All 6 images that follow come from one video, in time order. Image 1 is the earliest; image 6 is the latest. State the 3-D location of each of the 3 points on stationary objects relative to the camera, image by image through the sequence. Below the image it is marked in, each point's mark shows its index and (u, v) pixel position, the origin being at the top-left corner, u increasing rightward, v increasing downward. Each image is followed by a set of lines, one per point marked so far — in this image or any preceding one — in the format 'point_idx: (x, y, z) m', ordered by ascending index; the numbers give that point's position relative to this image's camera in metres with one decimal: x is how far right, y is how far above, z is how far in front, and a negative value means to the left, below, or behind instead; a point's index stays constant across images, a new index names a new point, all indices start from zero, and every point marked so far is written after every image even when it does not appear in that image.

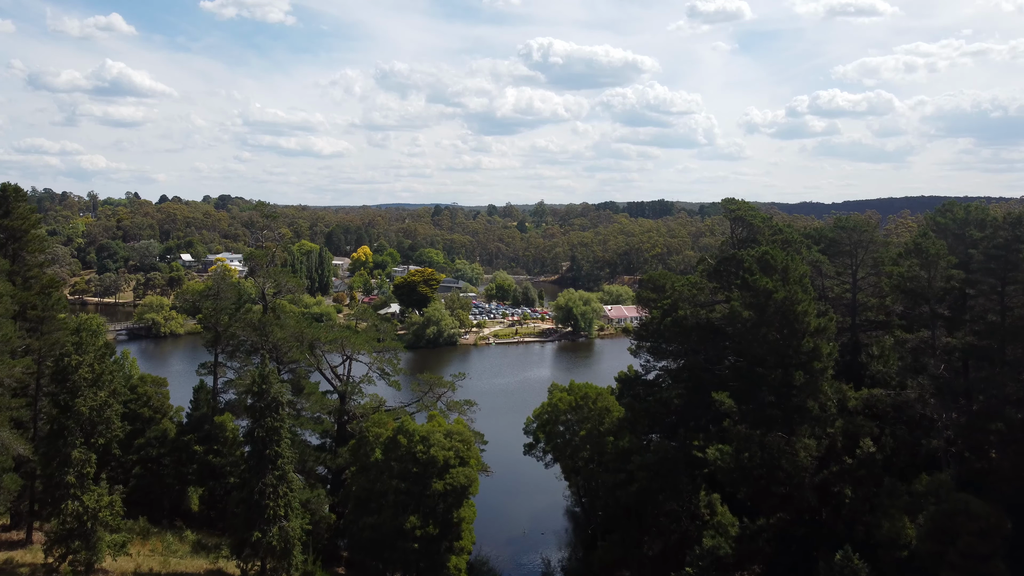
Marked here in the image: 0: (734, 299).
0: (+4.1, -0.2, +14.1) m
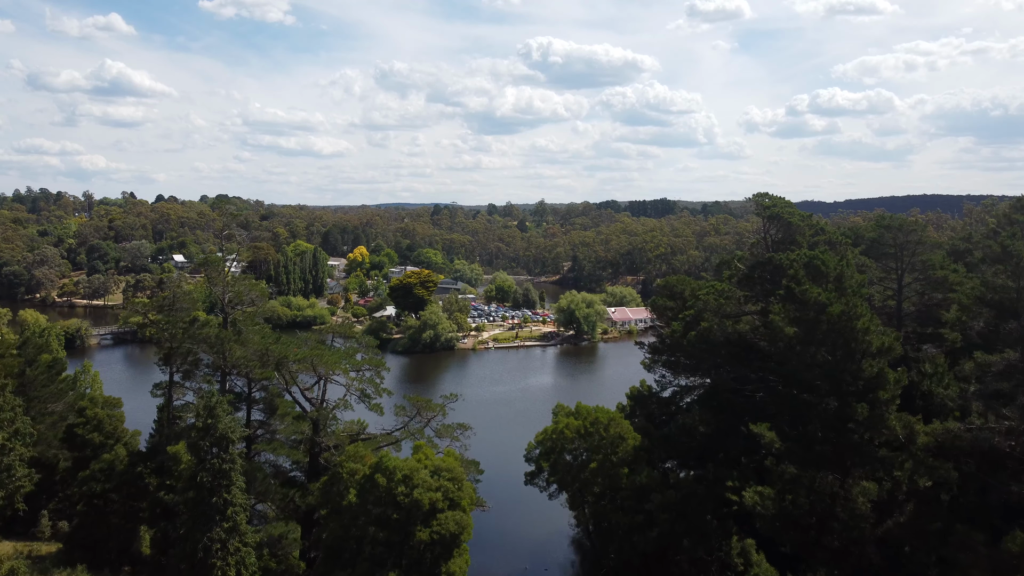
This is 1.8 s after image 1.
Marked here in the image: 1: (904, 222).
0: (+4.1, -0.4, +11.9) m
1: (+8.5, +1.4, +16.4) m
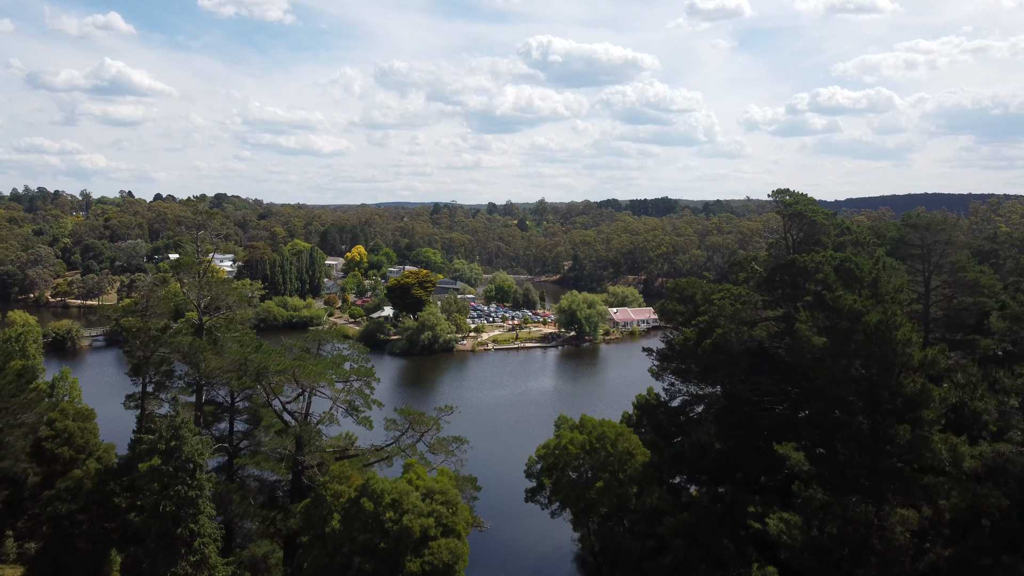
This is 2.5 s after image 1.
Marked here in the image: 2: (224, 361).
0: (+4.1, -0.4, +10.8) m
1: (+8.5, +1.4, +15.4) m
2: (-4.7, -1.2, +12.5) m
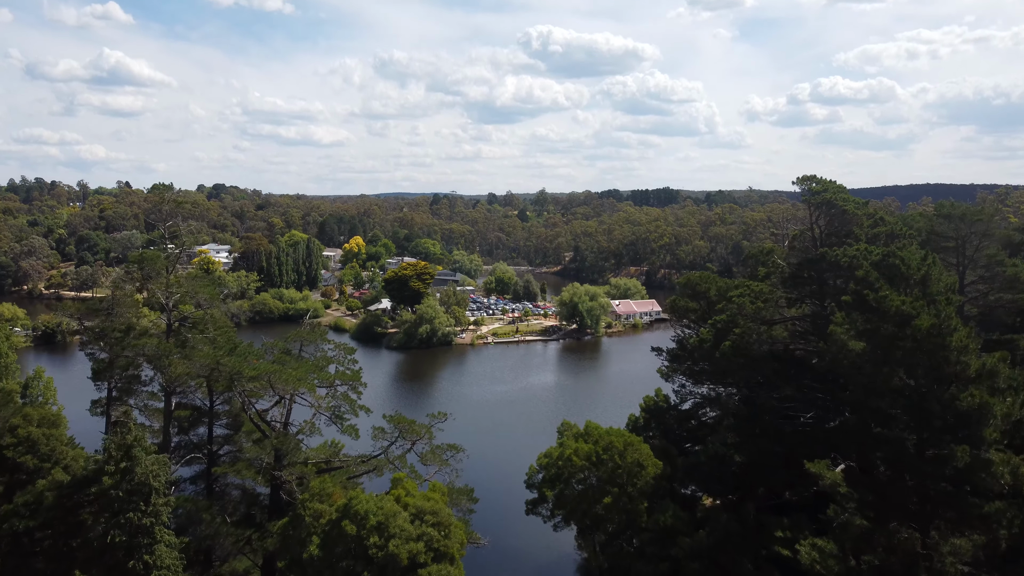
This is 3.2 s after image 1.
0: (+4.1, -0.4, +9.7) m
1: (+8.5, +1.5, +14.2) m
2: (-4.7, -1.1, +11.4) m
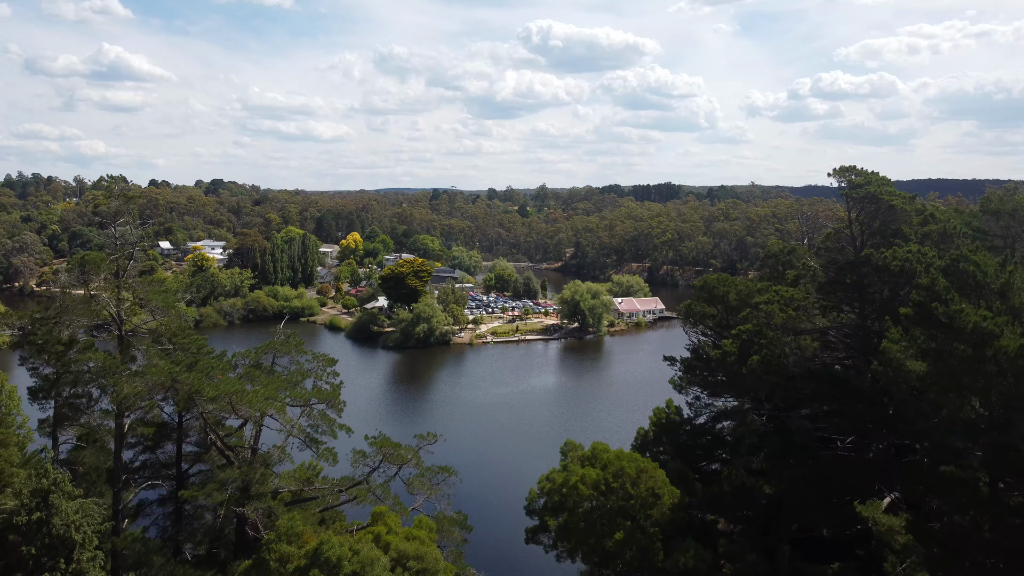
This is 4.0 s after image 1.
0: (+4.1, -0.5, +8.3) m
1: (+8.4, +1.4, +12.8) m
2: (-4.8, -1.2, +9.9) m
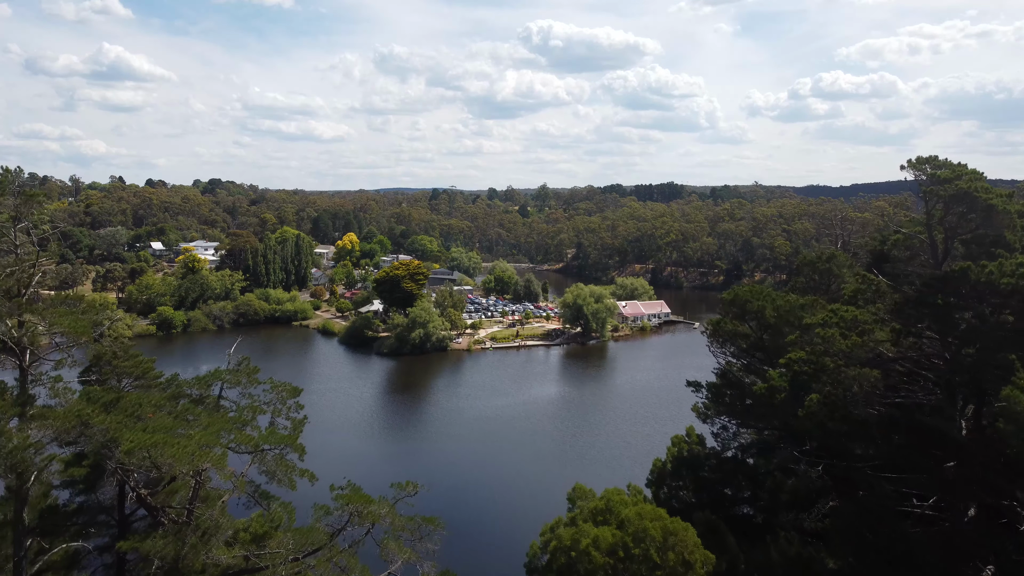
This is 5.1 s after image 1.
0: (+4.0, -0.7, +6.2) m
1: (+8.4, +1.2, +10.7) m
2: (-4.8, -1.5, +7.9) m
